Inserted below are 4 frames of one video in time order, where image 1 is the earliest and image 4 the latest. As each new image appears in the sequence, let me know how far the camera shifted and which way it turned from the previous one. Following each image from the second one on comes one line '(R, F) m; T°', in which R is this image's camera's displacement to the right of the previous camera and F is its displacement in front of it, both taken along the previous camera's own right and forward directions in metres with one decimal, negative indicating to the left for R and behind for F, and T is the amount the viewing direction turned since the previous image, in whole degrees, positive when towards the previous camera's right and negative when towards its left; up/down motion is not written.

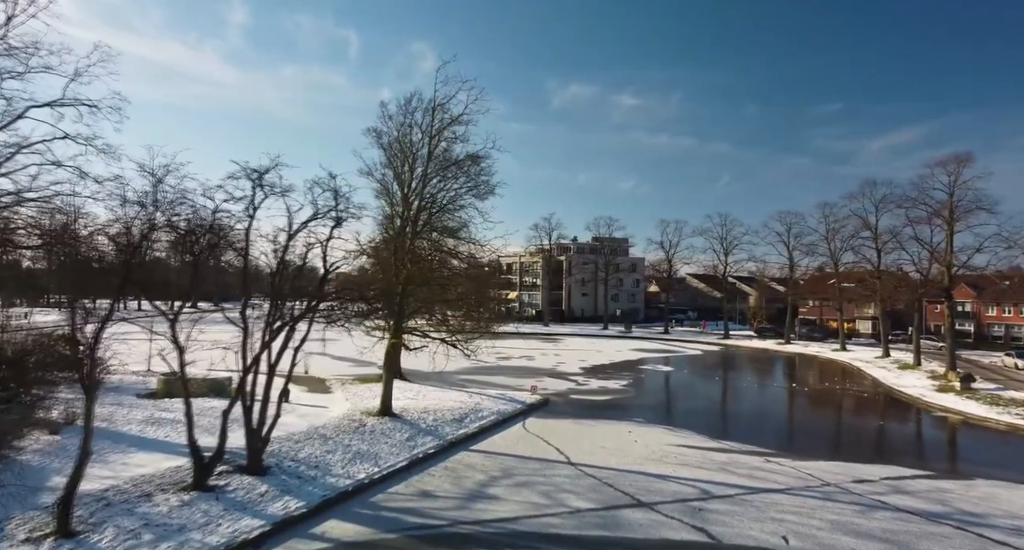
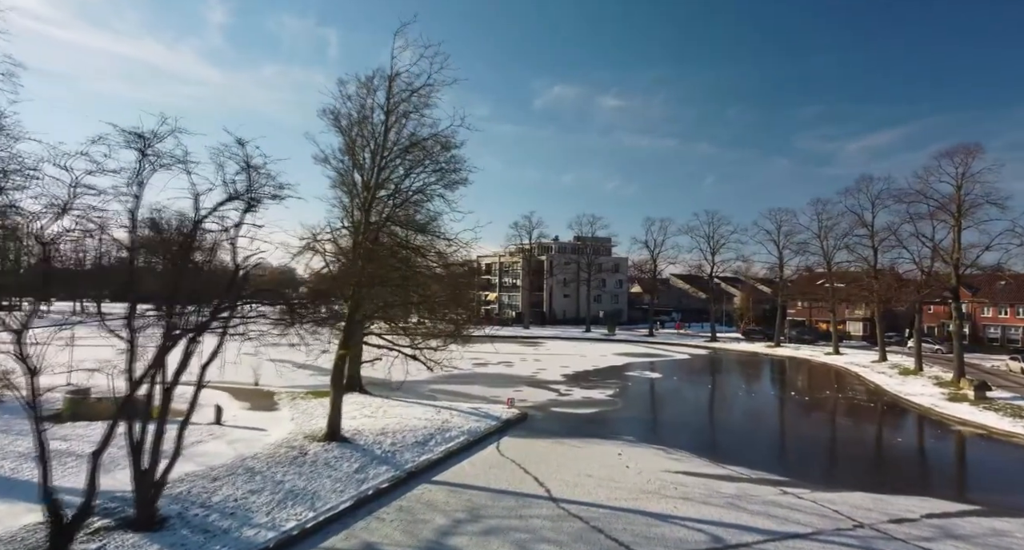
(+0.2, +1.7) m; +2°
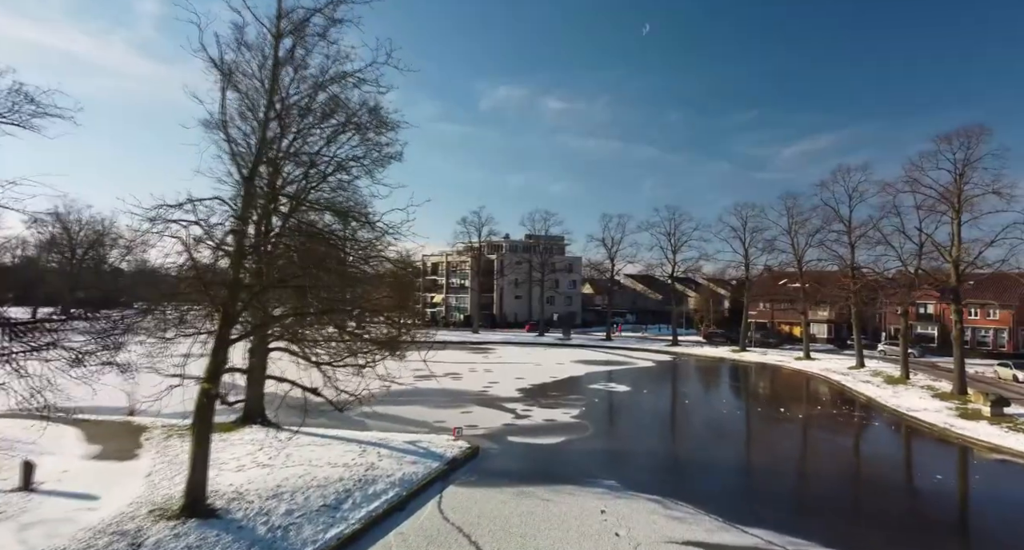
(0.0, +2.8) m; +5°
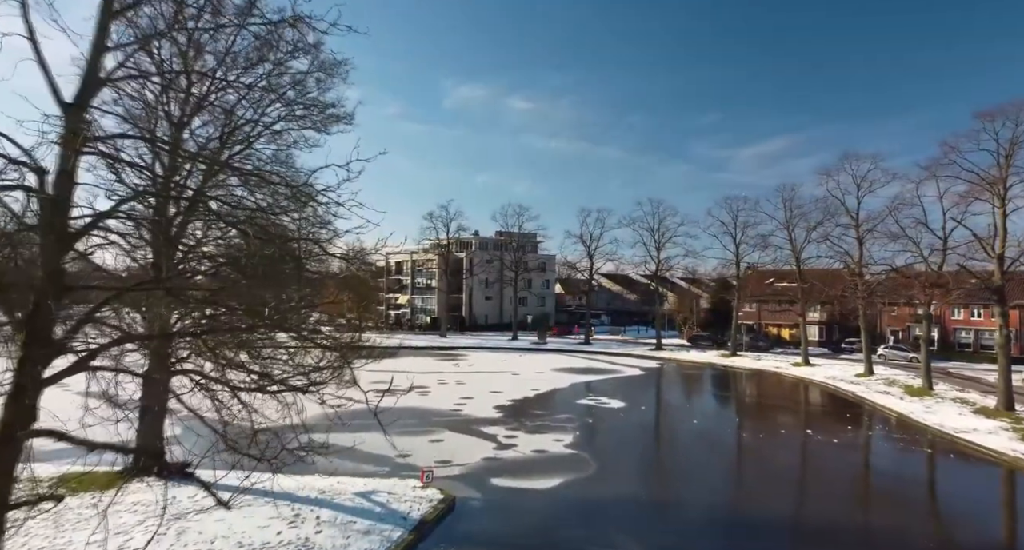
(-0.3, +2.6) m; +4°
